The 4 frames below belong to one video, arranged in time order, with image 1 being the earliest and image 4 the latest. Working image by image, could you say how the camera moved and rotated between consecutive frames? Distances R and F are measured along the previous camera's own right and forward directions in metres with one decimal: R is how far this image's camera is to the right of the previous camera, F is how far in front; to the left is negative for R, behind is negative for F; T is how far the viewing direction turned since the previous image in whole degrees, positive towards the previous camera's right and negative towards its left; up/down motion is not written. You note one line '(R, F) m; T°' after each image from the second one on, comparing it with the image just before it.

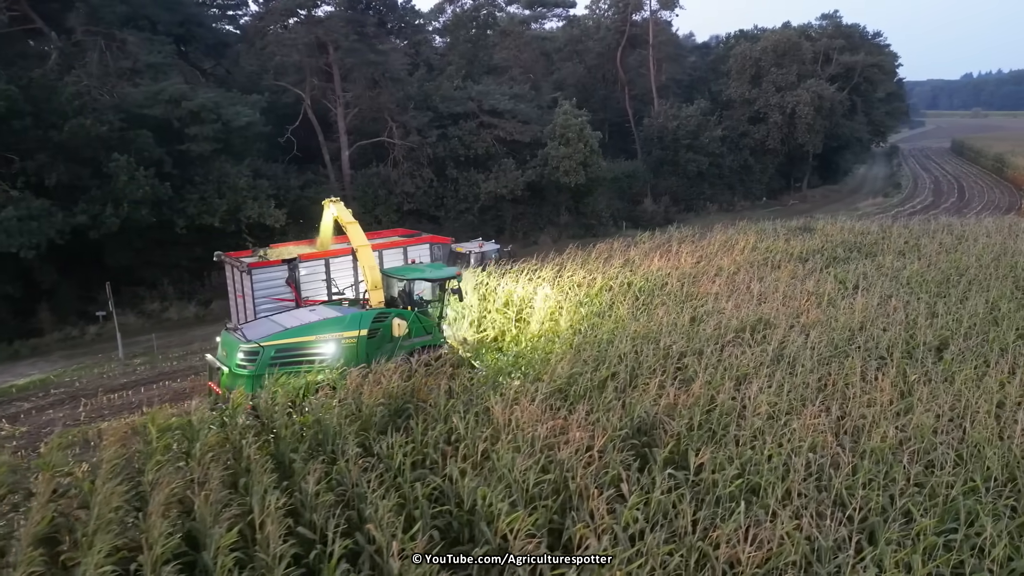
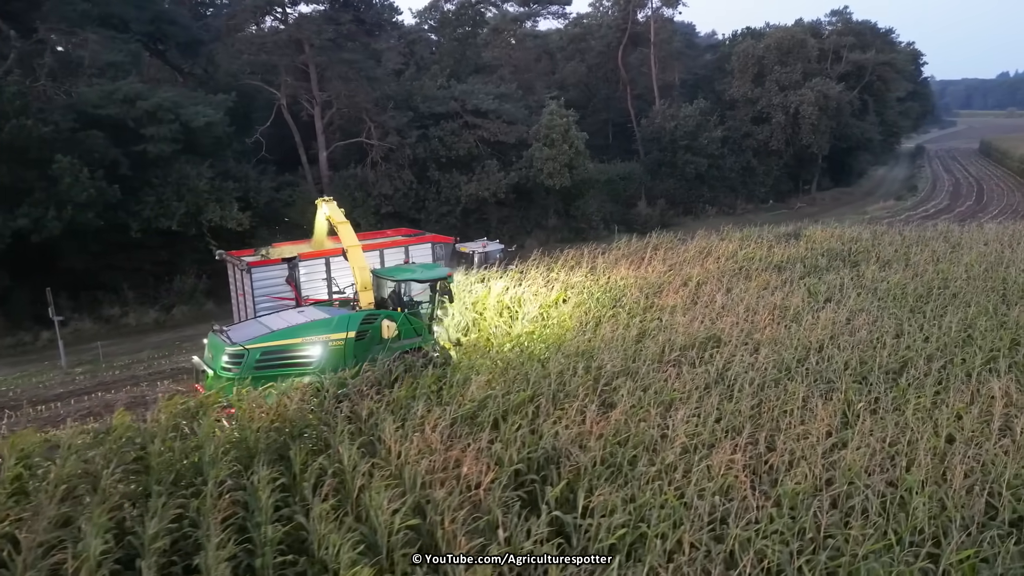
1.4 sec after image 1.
(+0.9, +0.5) m; -2°
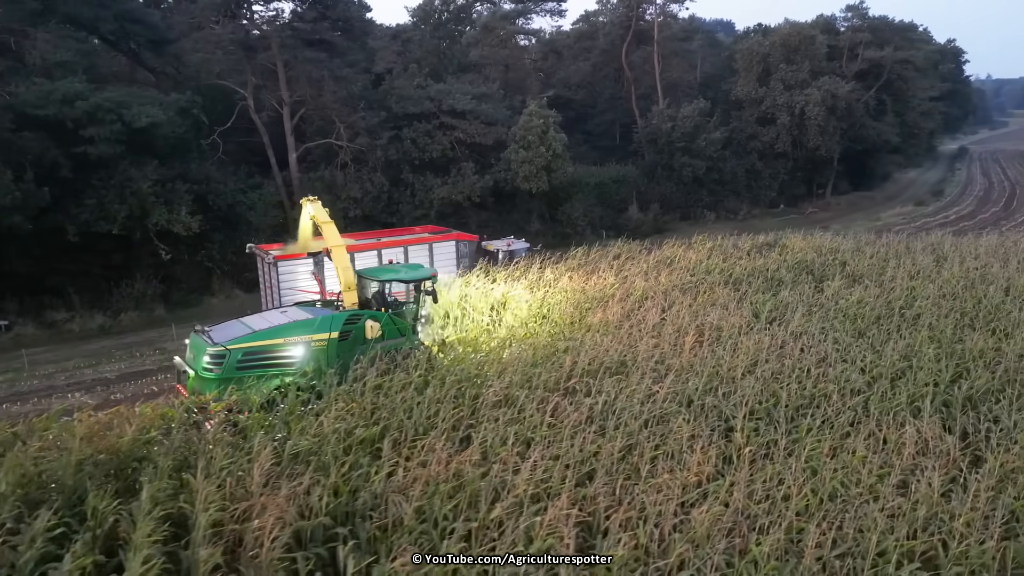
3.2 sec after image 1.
(+1.3, +0.6) m; -3°
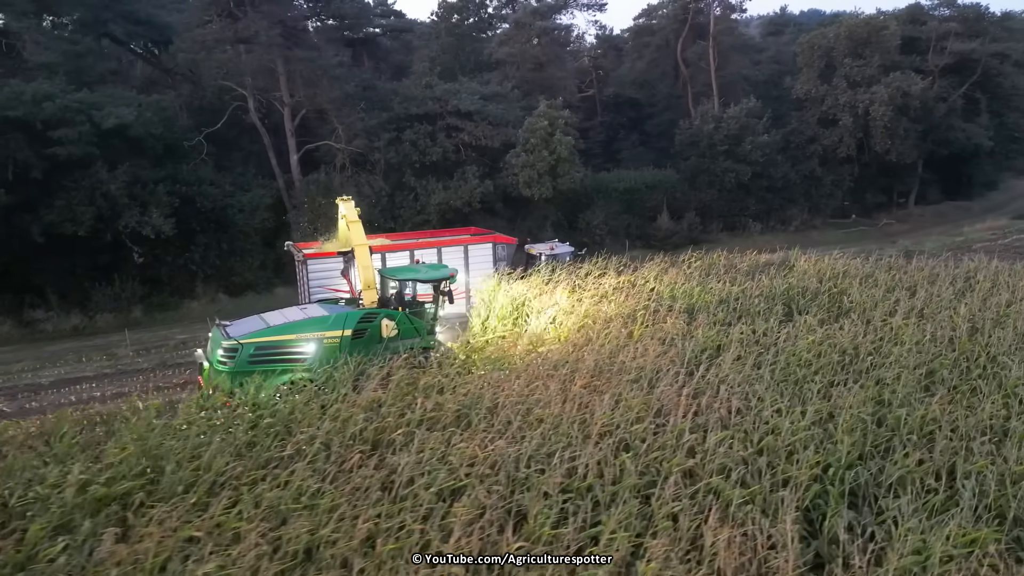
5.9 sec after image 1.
(+2.1, +1.1) m; -8°
